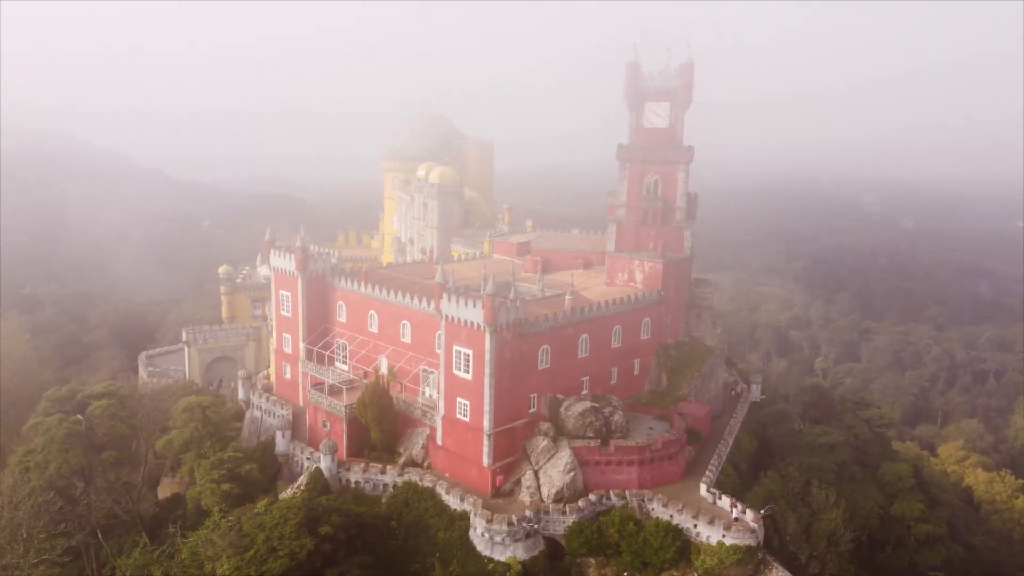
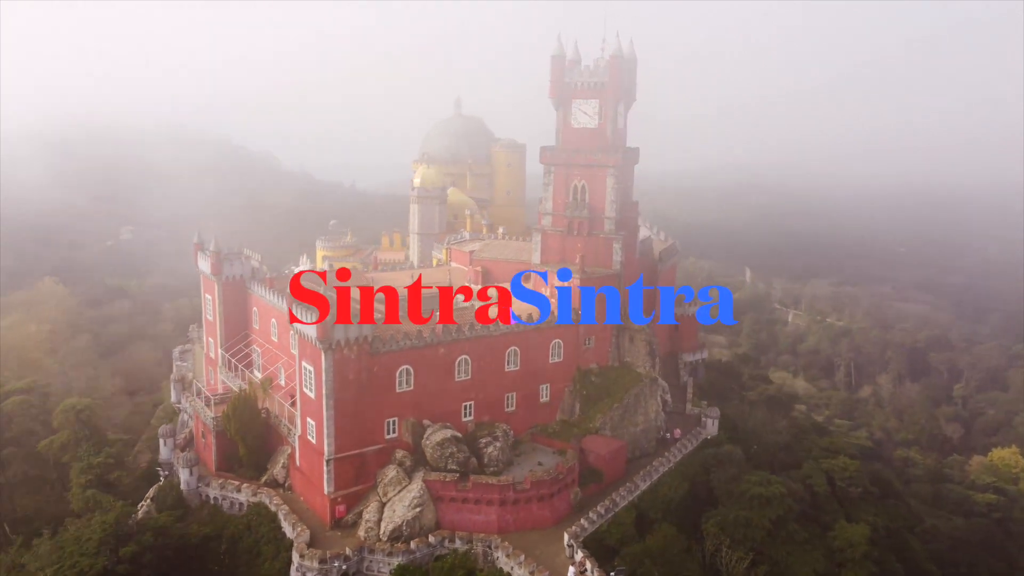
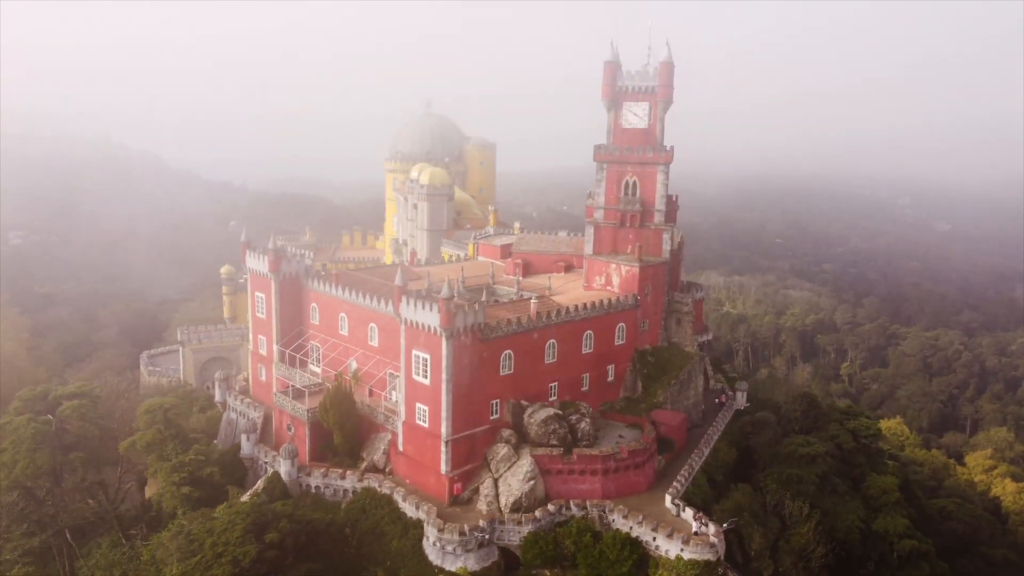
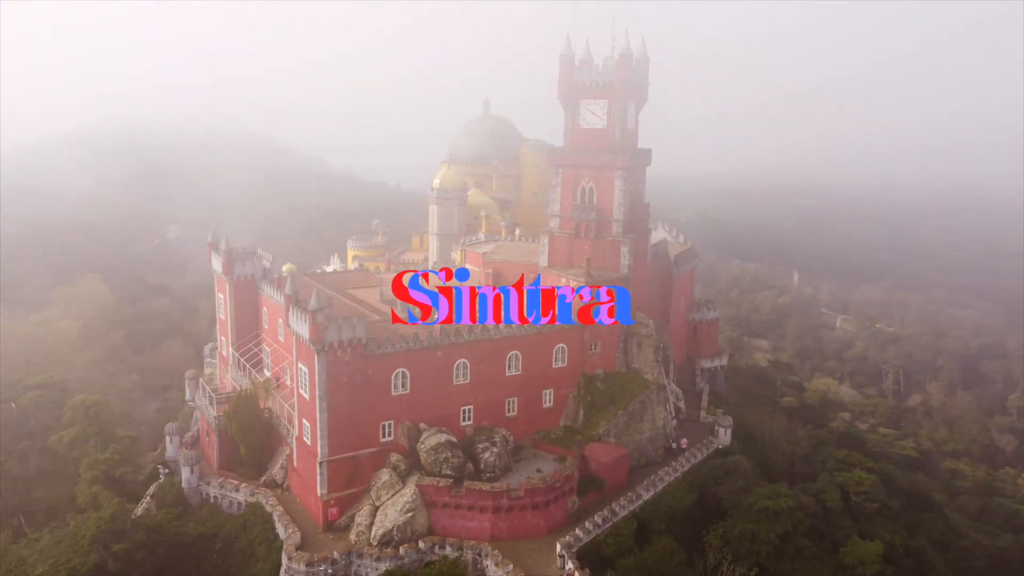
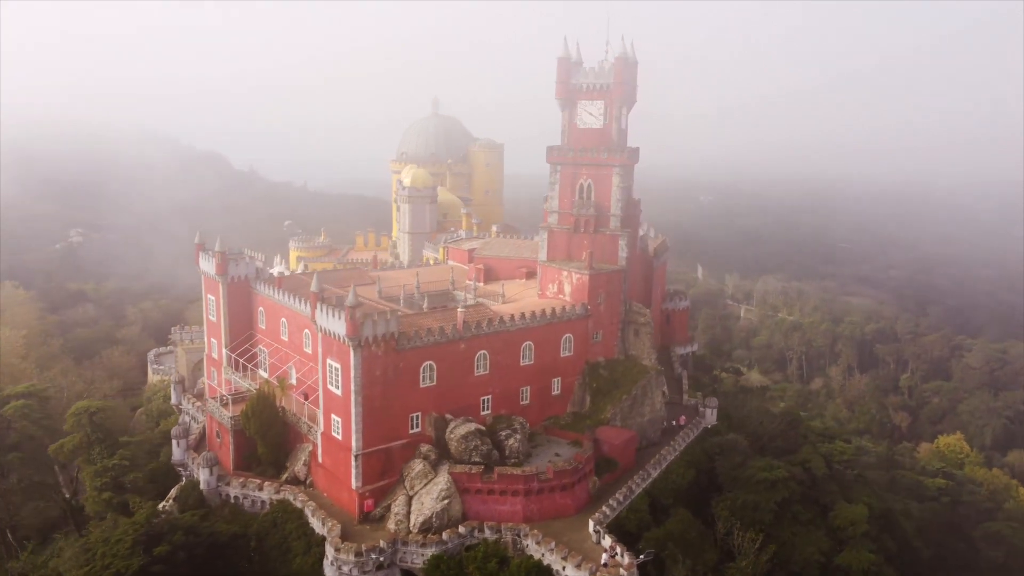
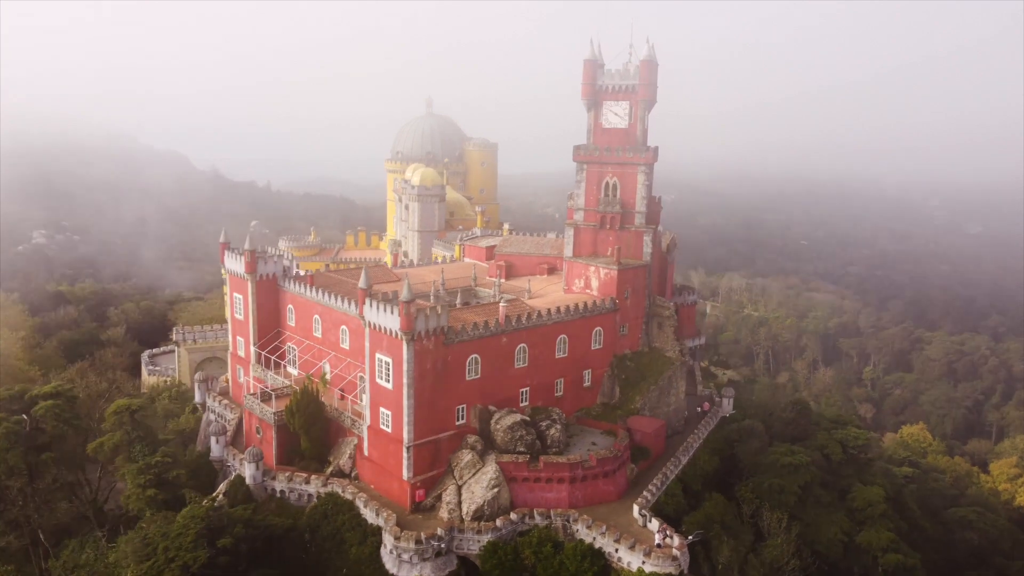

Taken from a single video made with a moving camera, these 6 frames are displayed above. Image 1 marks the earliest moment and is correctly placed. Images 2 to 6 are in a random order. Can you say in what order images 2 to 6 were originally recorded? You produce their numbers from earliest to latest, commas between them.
3, 6, 5, 2, 4
